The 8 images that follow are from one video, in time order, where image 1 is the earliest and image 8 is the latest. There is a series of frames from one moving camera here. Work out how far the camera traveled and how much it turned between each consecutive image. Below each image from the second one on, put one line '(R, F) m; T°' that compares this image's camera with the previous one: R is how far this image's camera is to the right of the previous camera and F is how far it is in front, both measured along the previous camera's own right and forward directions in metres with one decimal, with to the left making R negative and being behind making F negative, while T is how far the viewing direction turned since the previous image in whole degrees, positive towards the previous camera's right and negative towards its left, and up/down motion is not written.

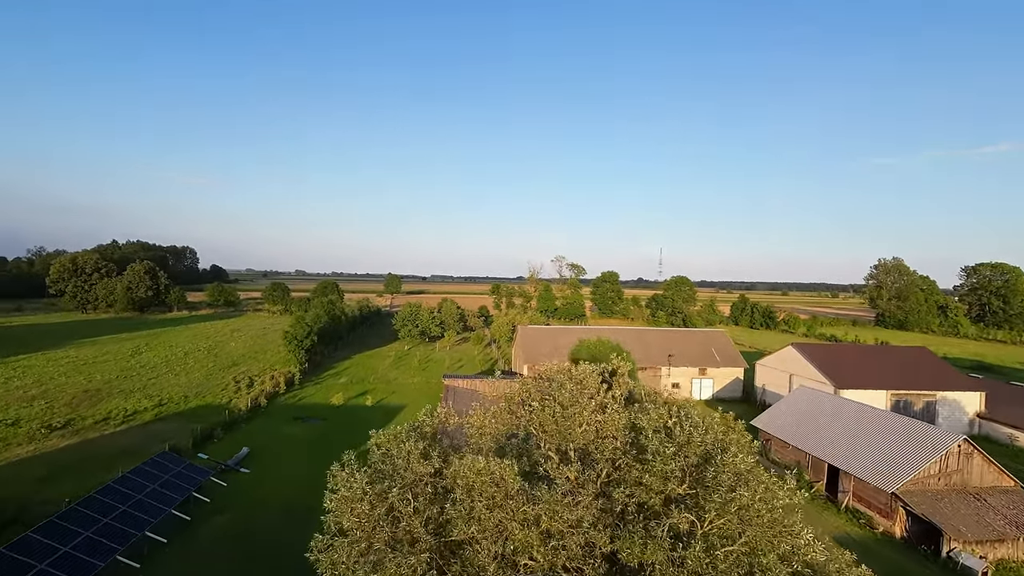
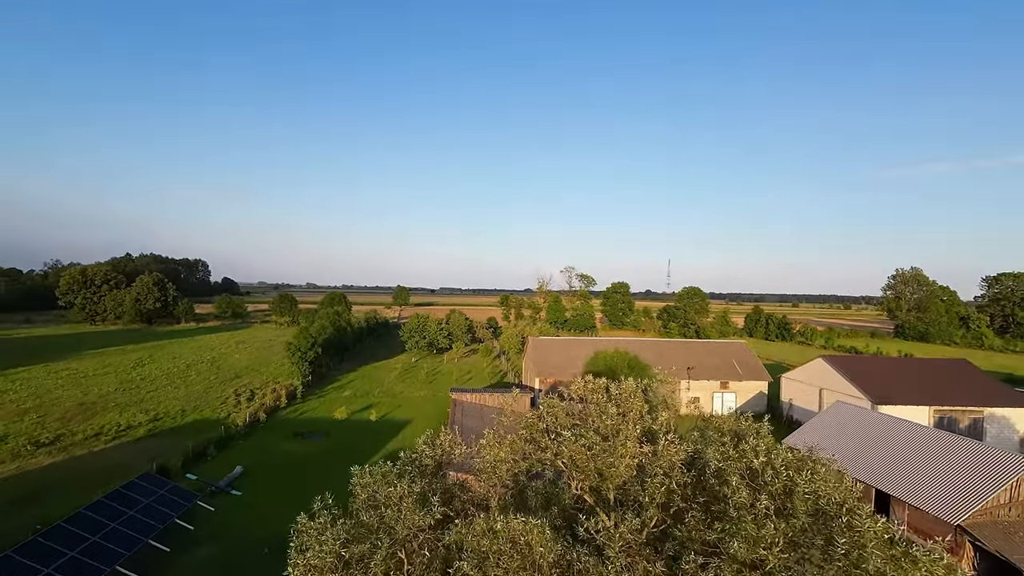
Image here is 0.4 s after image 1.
(-0.2, +1.5) m; -1°
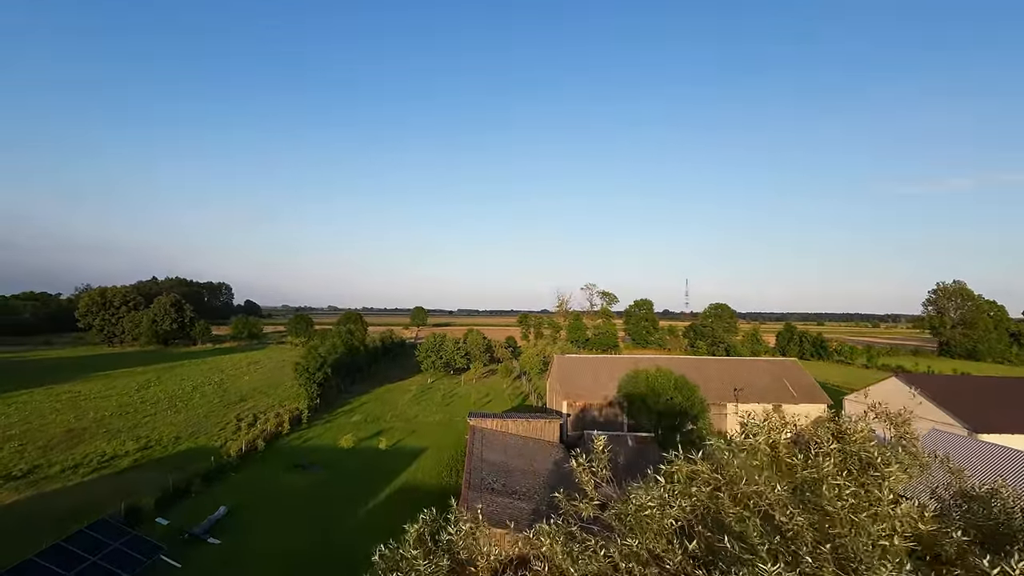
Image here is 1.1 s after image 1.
(-0.4, +3.1) m; -2°
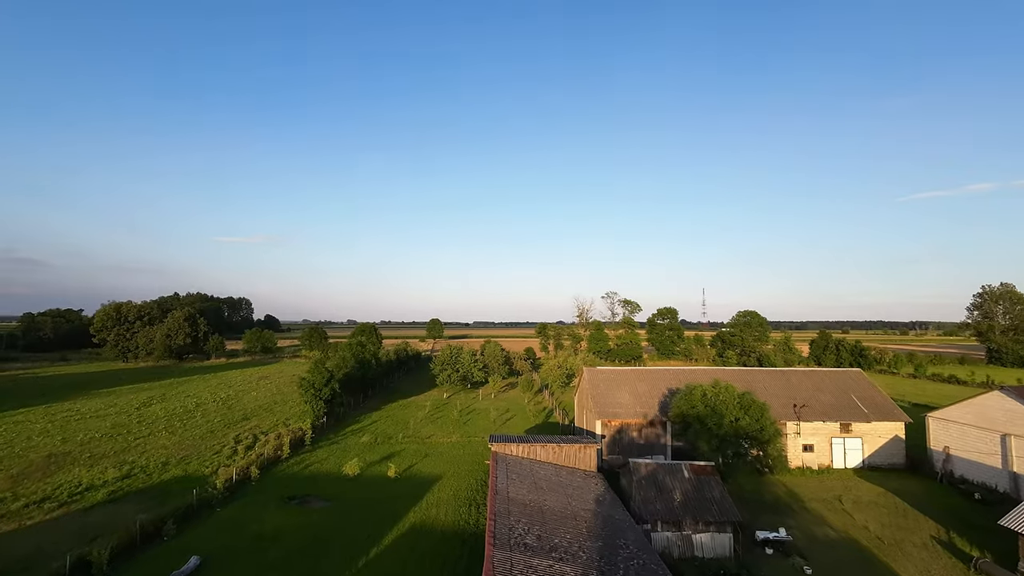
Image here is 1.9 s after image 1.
(-0.5, +3.4) m; -2°
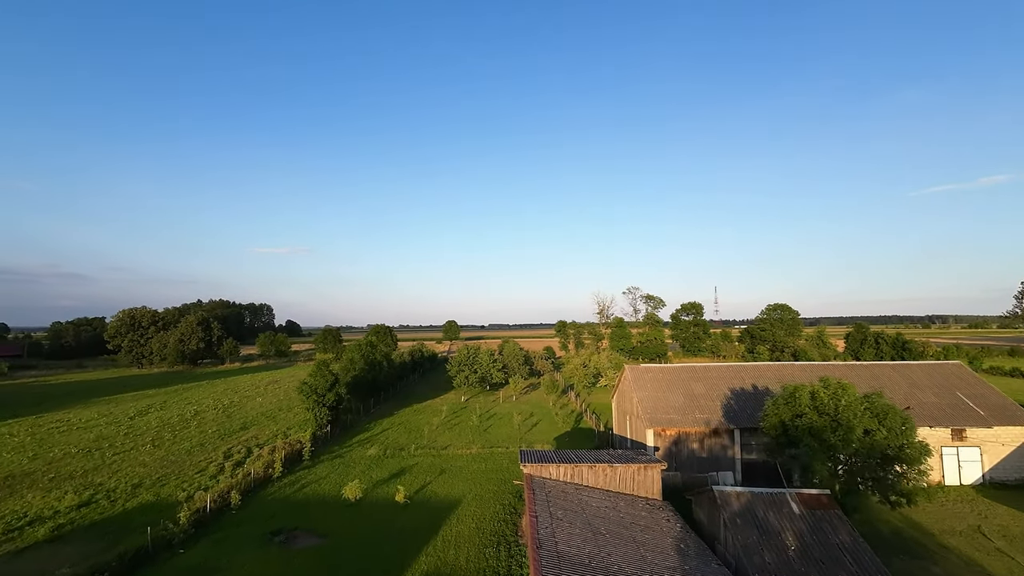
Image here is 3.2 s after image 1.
(-0.6, +4.5) m; -2°
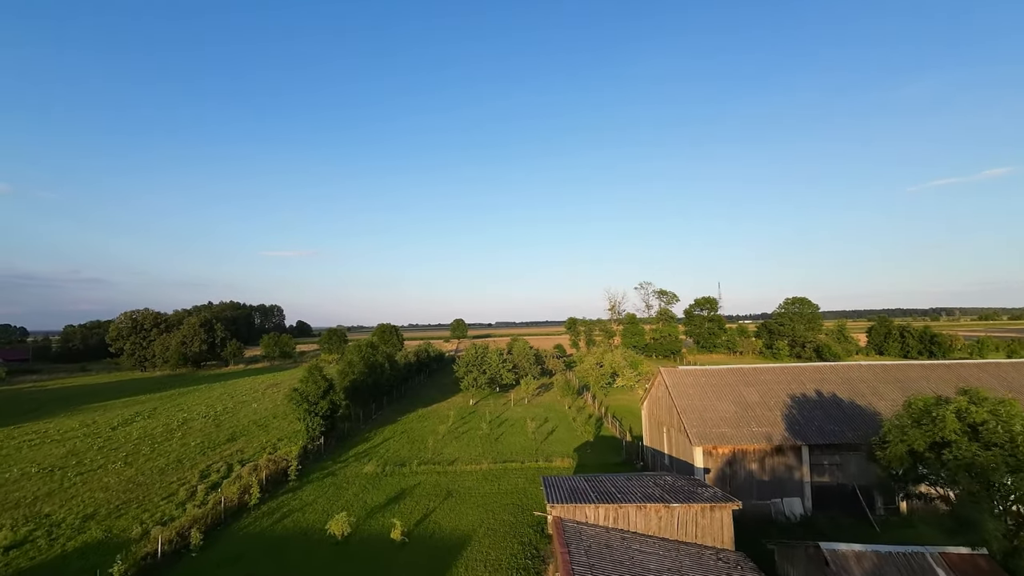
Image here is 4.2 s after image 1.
(-0.3, +3.6) m; -1°
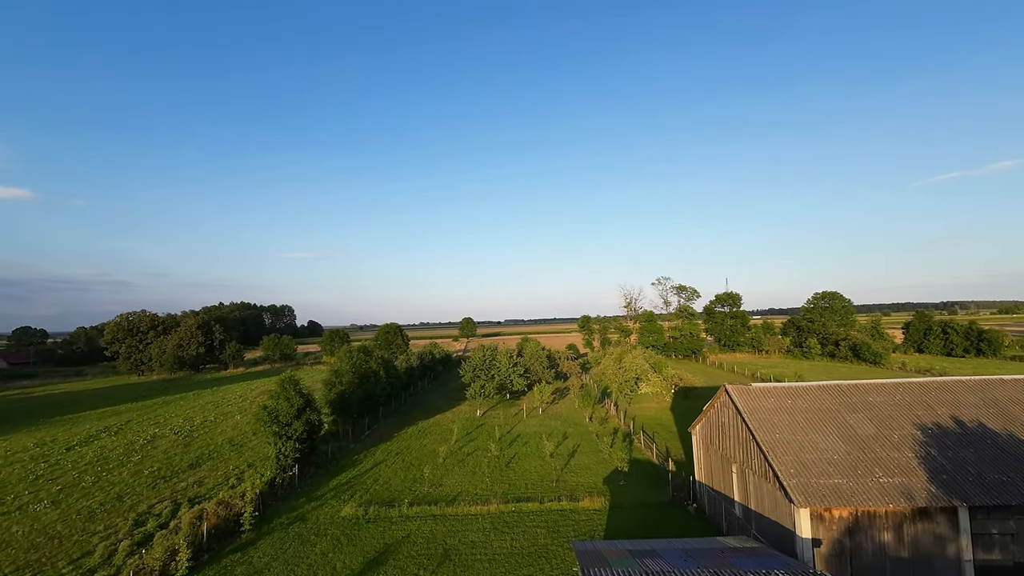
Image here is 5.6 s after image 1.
(-0.2, +5.4) m; -1°
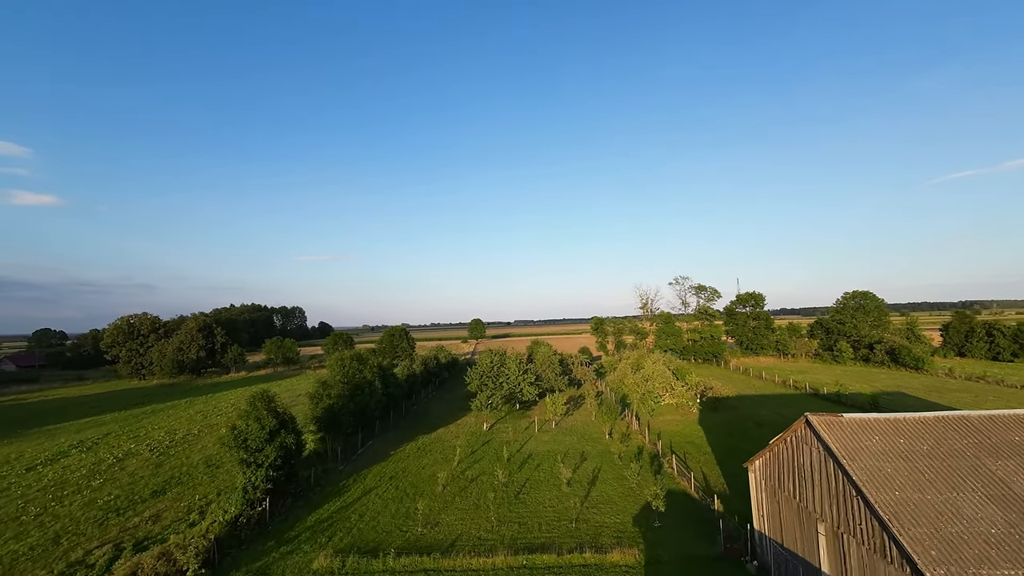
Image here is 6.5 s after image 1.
(0.0, +3.9) m; -1°
